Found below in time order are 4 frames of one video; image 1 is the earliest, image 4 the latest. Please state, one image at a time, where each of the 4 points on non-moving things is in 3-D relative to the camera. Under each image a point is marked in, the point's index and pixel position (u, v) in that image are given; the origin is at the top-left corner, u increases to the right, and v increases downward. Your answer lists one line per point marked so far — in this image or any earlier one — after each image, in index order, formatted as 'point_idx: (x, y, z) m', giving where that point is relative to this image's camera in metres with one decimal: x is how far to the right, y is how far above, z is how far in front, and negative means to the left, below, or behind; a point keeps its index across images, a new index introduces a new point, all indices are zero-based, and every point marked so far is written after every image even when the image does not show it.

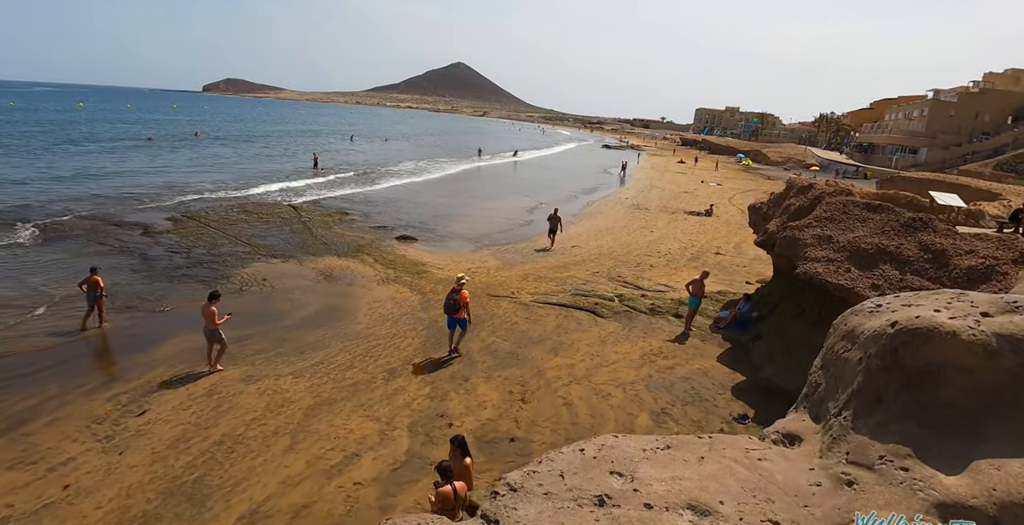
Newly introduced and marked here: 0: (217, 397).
0: (-4.5, -2.0, +7.2) m
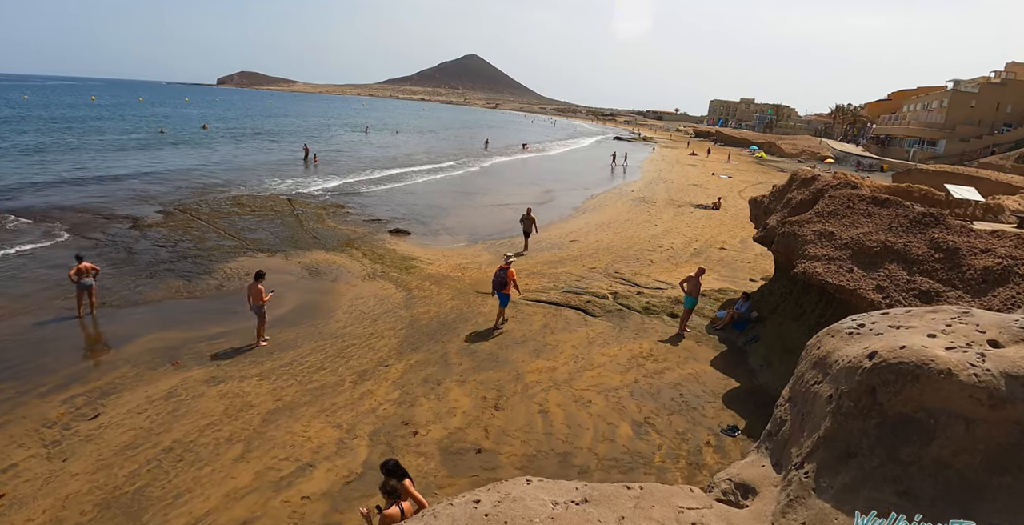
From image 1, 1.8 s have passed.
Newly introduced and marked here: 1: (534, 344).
0: (-4.8, -2.0, +6.9) m
1: (+0.4, -1.4, +8.3) m
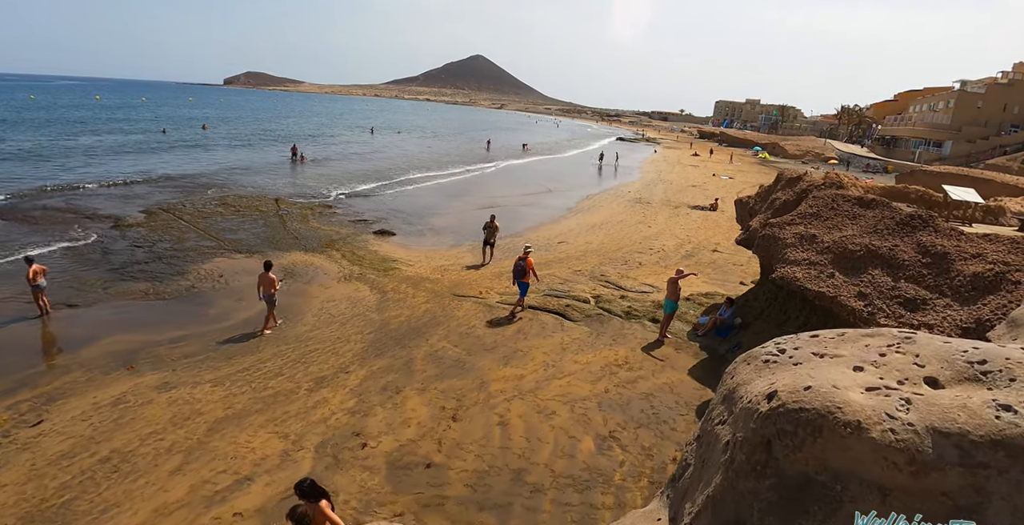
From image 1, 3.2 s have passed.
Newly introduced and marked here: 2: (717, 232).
0: (-5.4, -2.0, +6.6) m
1: (-0.1, -1.5, +7.9) m
2: (+7.3, +1.1, +17.0) m
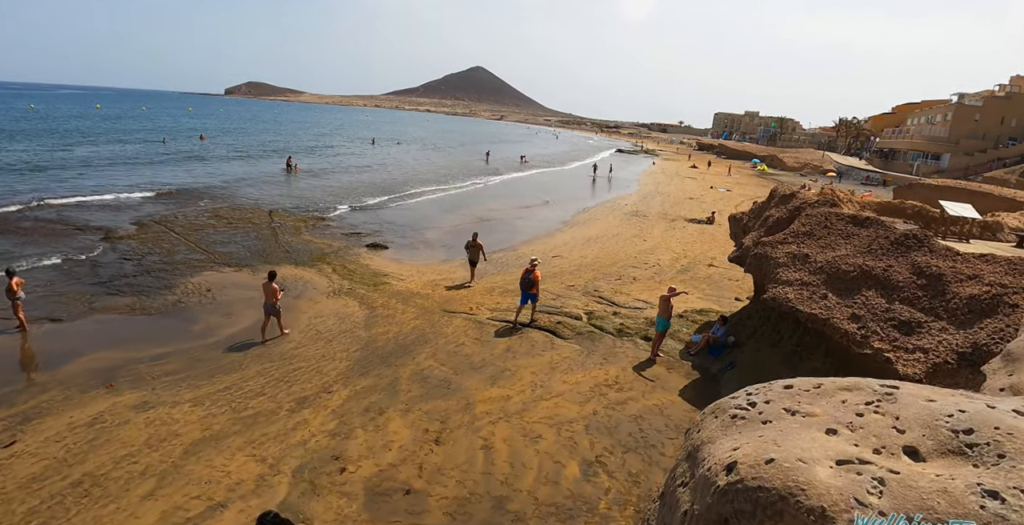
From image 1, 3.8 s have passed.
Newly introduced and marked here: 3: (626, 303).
0: (-5.6, -2.2, +6.4) m
1: (-0.3, -1.8, +7.8) m
2: (+7.1, +0.6, +16.9) m
3: (+2.7, -0.9, +11.1) m
